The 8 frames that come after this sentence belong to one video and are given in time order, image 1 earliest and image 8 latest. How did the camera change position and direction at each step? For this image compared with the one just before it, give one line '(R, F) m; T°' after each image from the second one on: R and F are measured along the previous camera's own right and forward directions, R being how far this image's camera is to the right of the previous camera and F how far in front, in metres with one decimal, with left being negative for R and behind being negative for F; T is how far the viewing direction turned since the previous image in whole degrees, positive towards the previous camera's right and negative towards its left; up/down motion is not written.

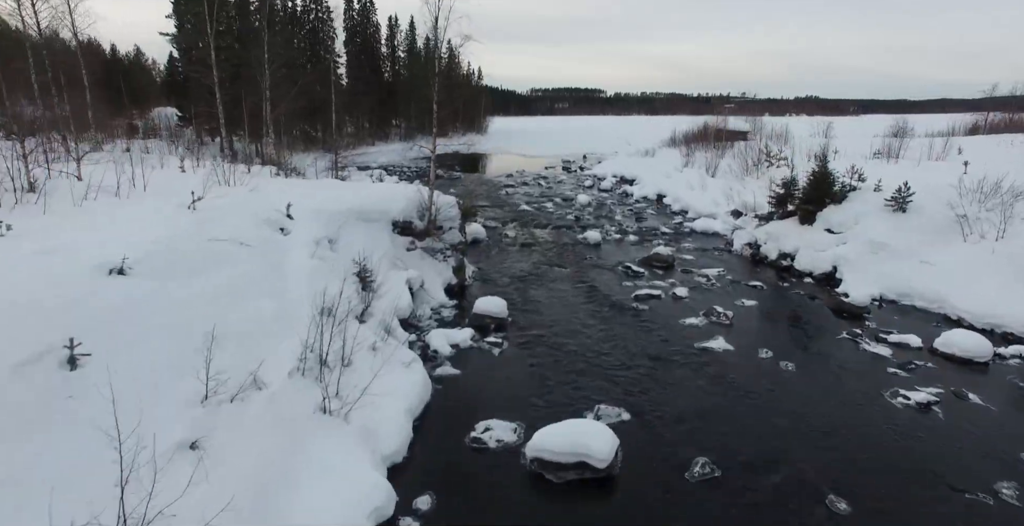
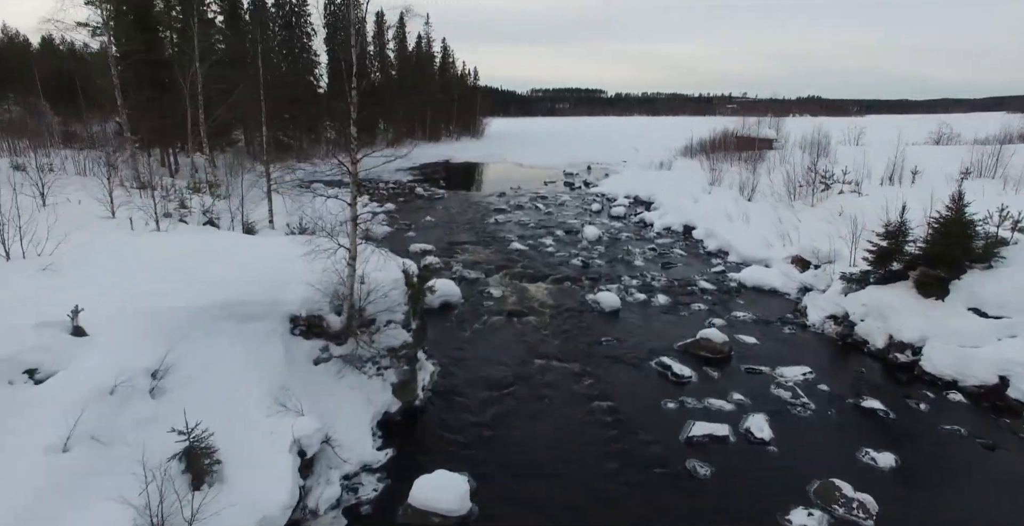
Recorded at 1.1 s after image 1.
(+0.3, +4.1) m; 0°
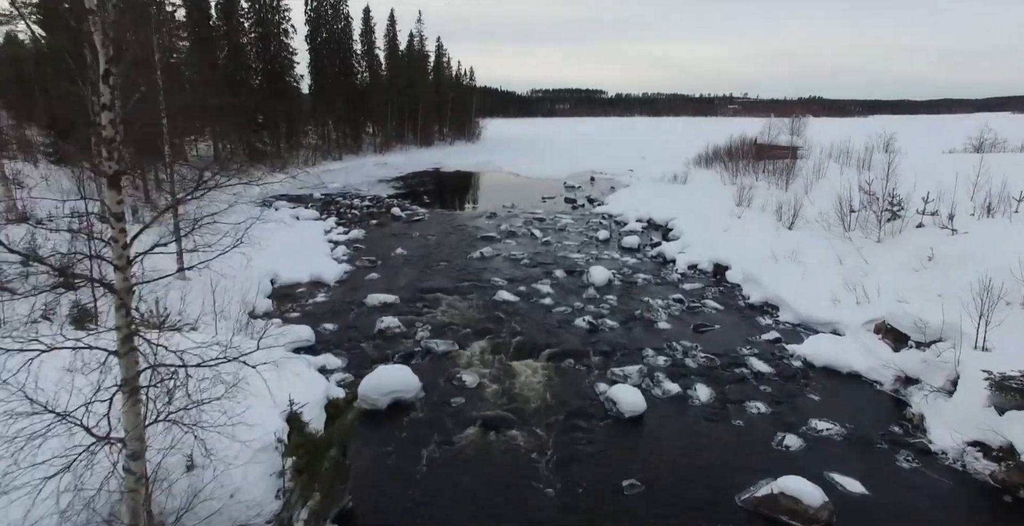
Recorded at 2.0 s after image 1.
(+0.3, +3.2) m; 0°
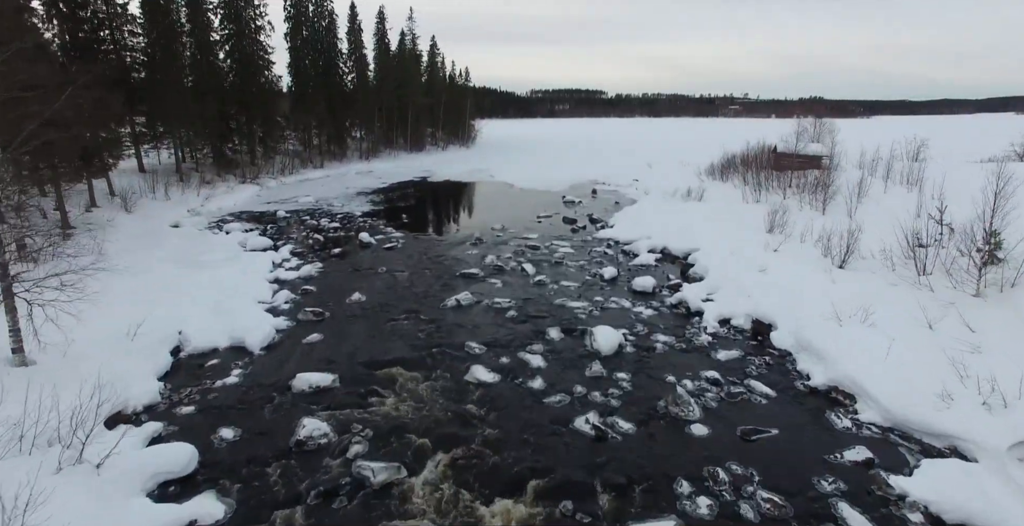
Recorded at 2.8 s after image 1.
(+0.3, +3.0) m; 0°
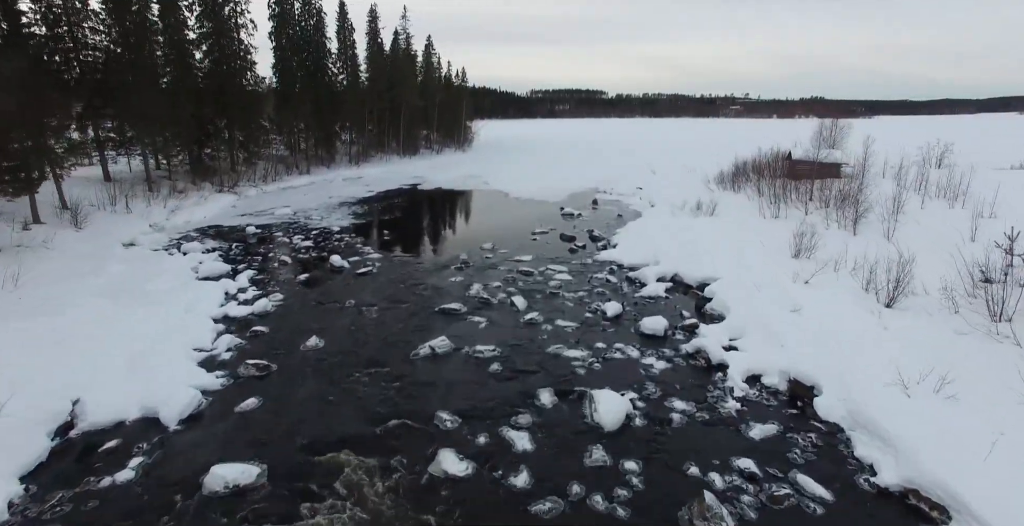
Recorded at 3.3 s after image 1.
(+0.3, +1.9) m; 0°
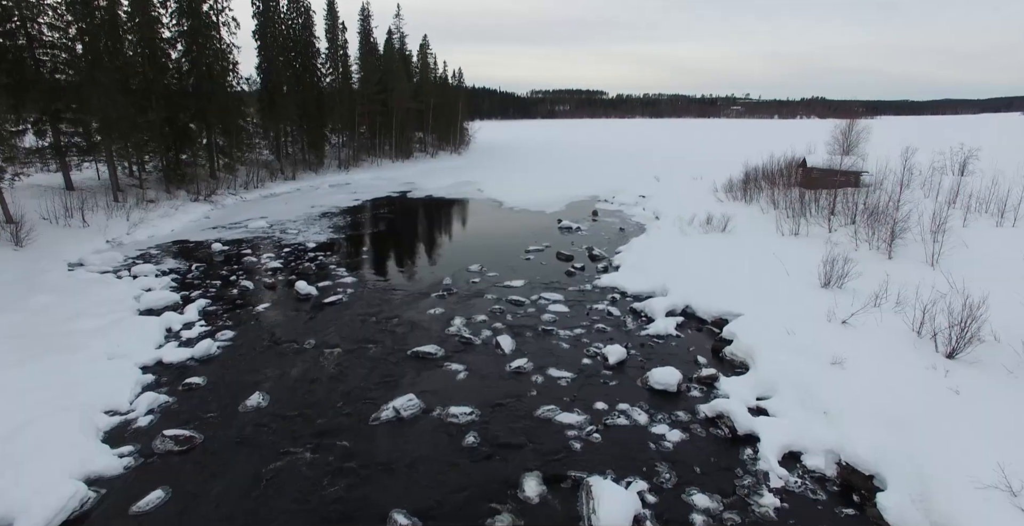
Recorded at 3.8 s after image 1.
(+0.3, +1.8) m; 0°
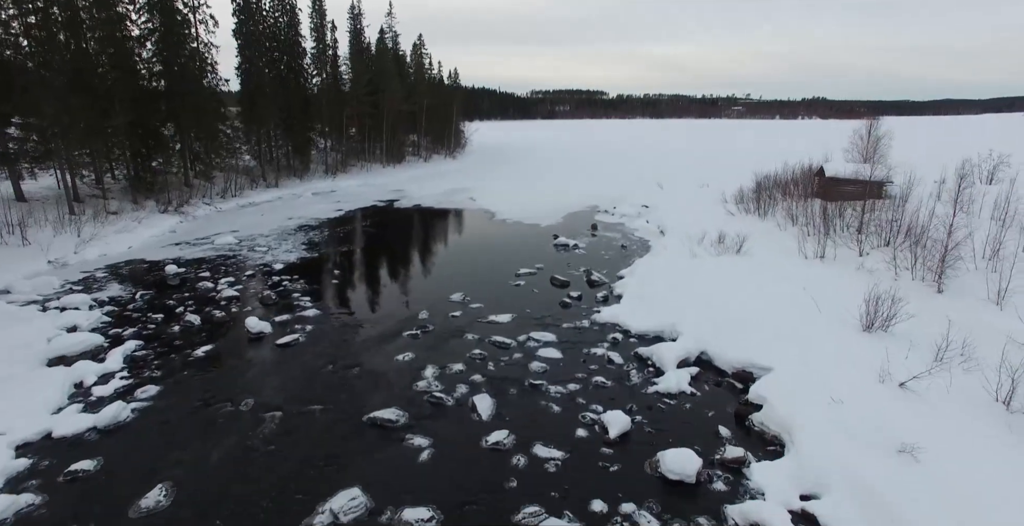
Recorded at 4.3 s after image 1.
(+0.3, +1.9) m; 0°
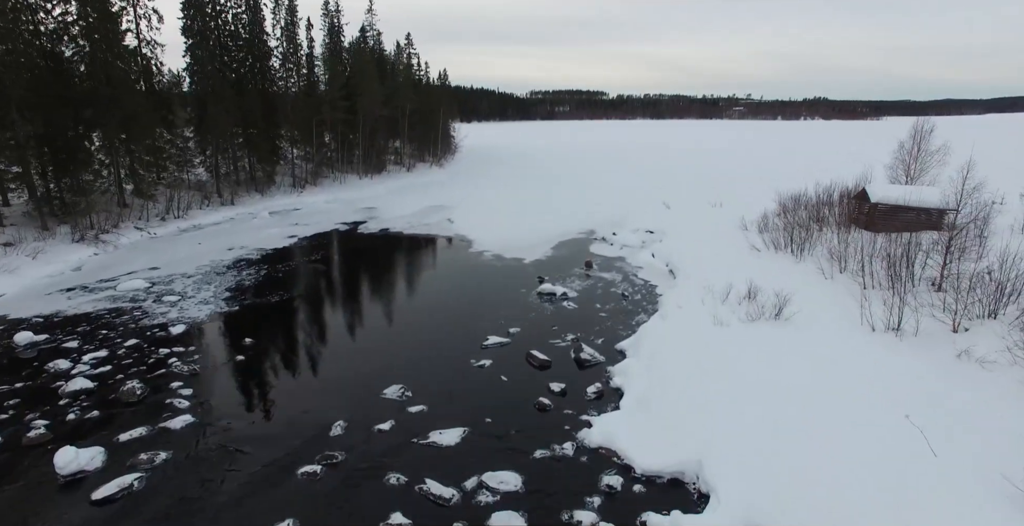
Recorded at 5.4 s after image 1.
(+0.7, +3.8) m; 0°
